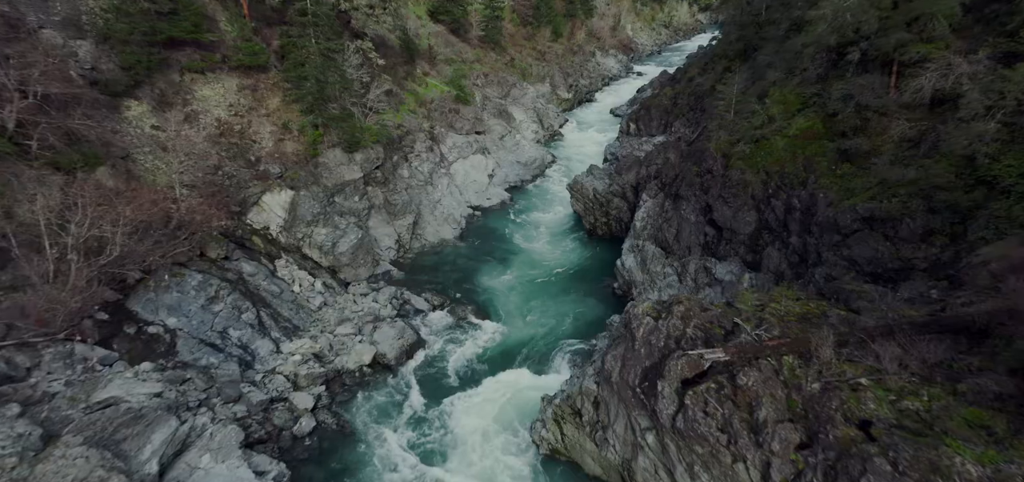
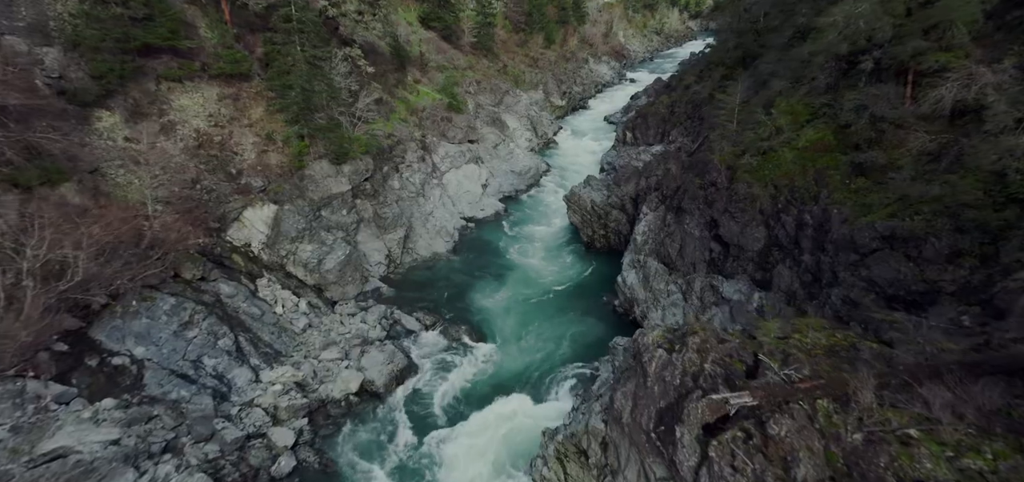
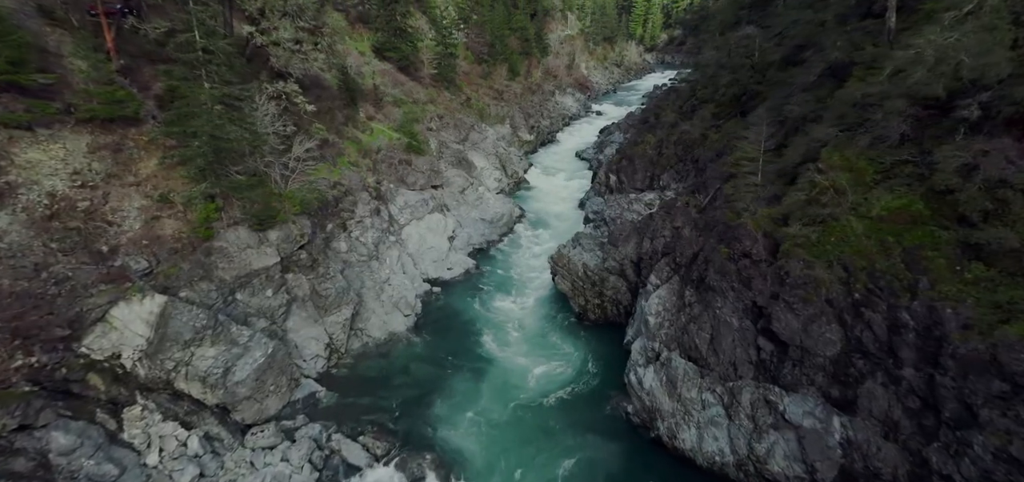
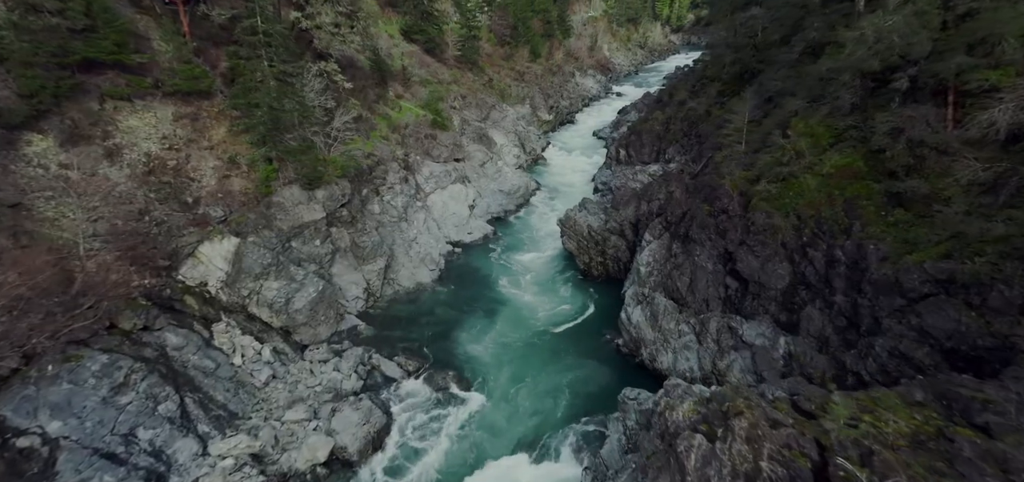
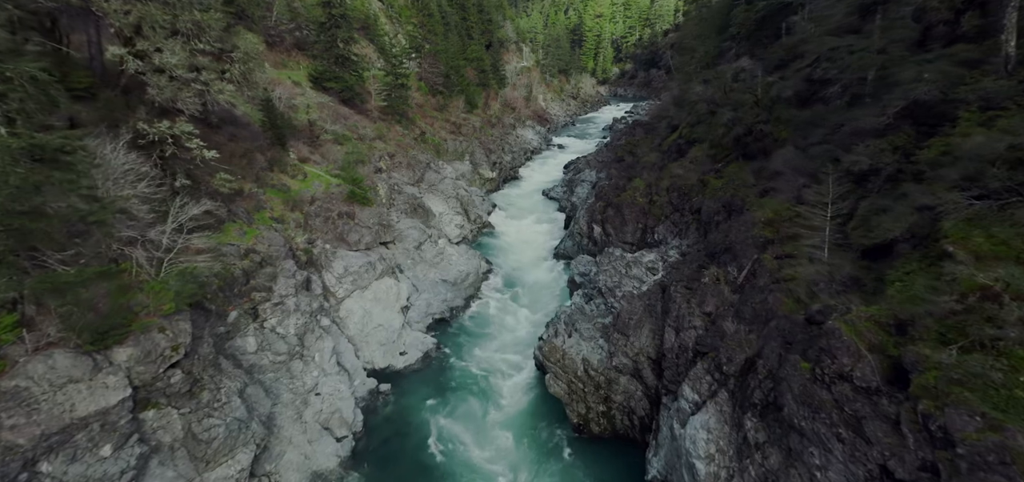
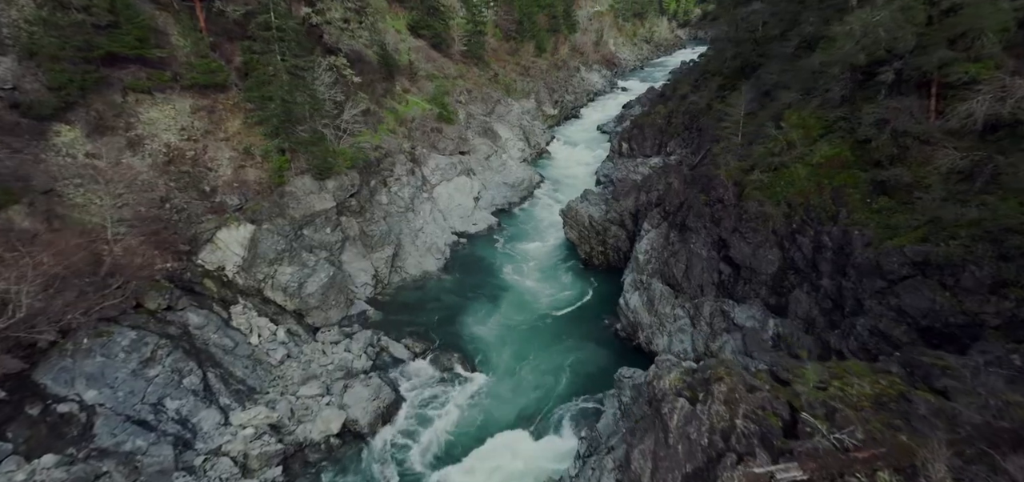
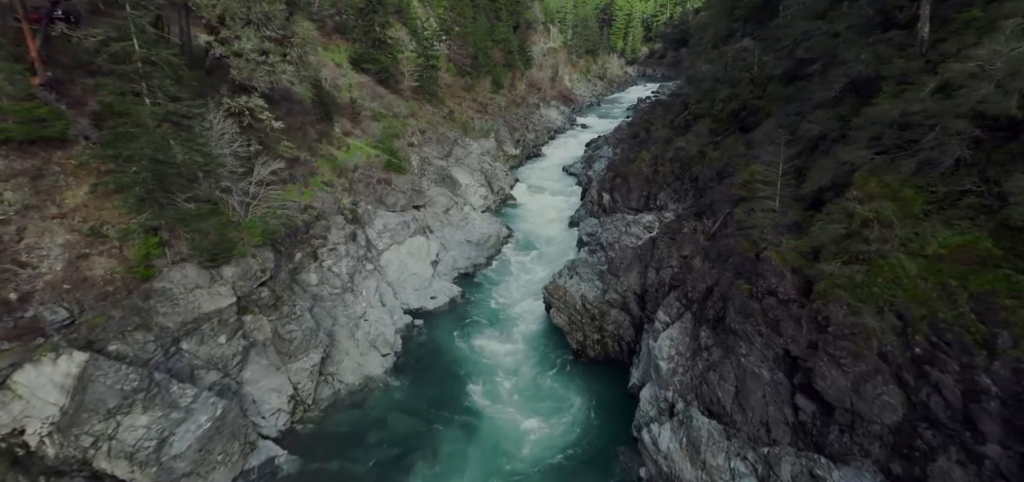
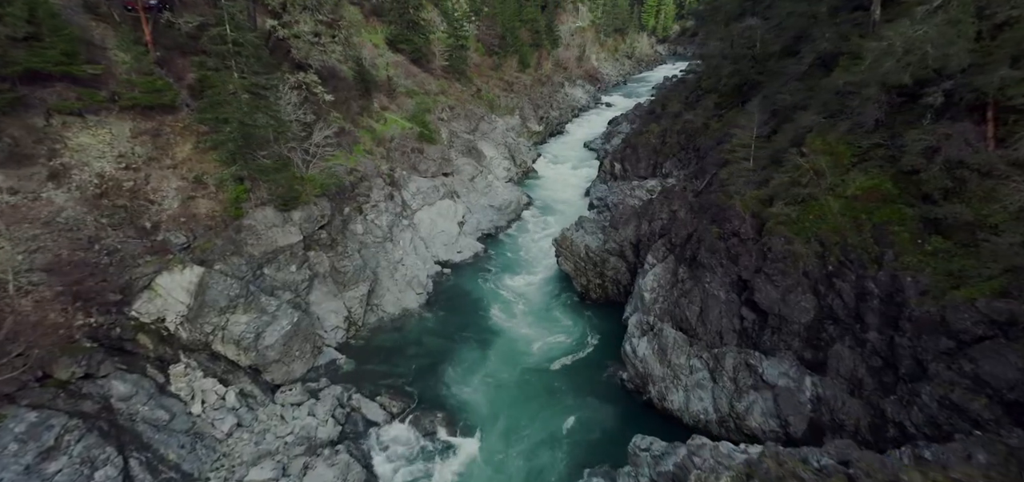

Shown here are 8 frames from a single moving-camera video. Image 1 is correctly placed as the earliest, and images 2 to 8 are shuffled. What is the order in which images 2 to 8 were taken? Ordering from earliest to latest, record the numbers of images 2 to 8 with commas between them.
2, 6, 4, 8, 3, 7, 5
